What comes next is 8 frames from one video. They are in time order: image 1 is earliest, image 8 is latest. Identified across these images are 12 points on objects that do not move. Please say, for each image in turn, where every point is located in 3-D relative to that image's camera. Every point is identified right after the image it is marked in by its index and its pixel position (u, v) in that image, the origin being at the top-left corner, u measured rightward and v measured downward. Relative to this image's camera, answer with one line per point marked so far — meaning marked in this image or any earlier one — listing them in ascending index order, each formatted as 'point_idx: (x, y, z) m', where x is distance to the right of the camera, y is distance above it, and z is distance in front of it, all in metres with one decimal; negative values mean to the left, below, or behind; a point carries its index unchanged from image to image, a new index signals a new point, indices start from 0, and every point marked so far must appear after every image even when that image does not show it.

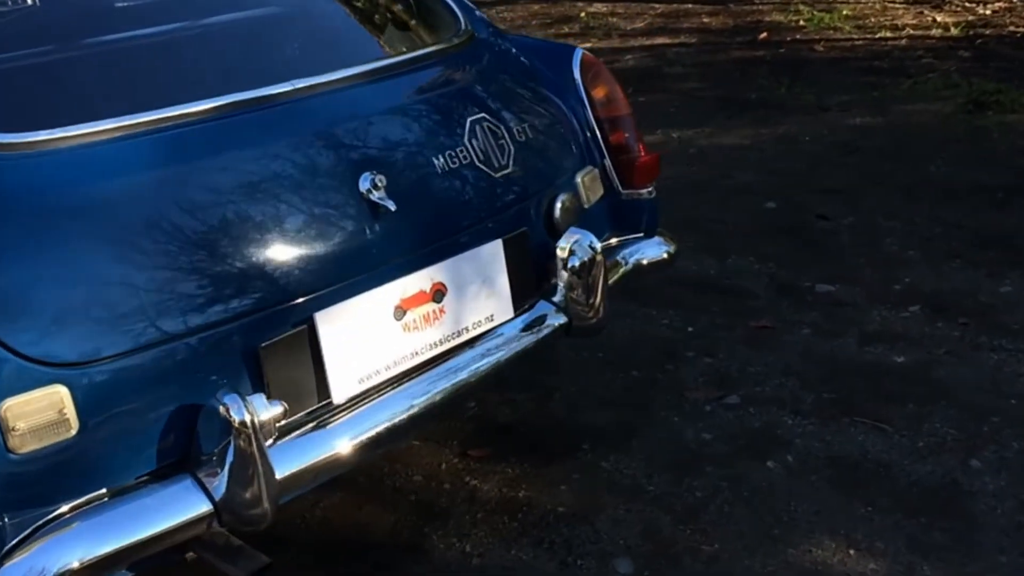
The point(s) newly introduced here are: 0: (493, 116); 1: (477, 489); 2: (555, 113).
0: (0.0, +0.4, +2.7) m
1: (-0.1, -0.6, +3.2) m
2: (+0.1, +0.5, +2.9) m
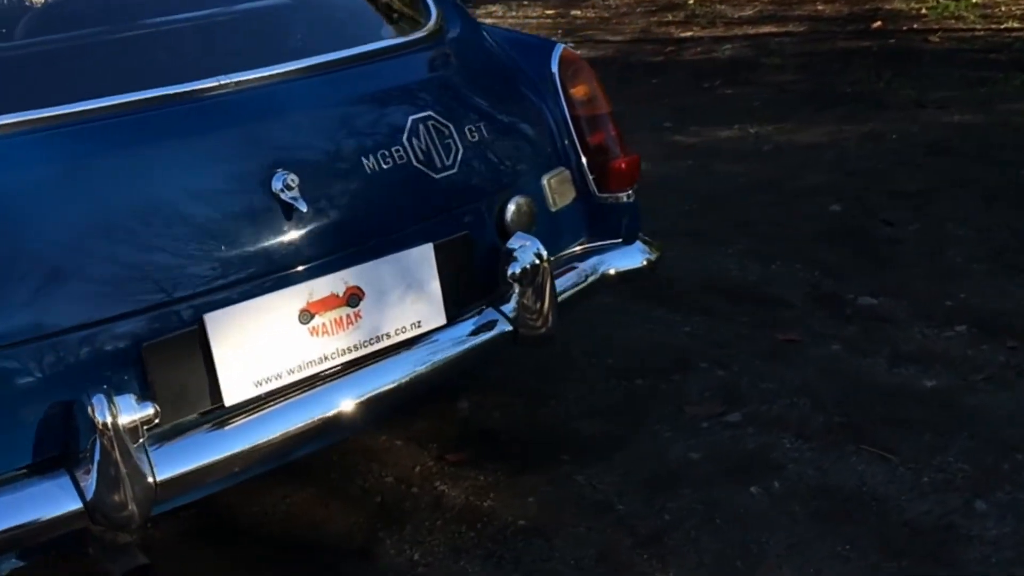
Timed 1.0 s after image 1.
0: (-0.2, +0.4, +2.6) m
1: (-0.2, -0.6, +3.1) m
2: (0.0, +0.5, +2.8) m
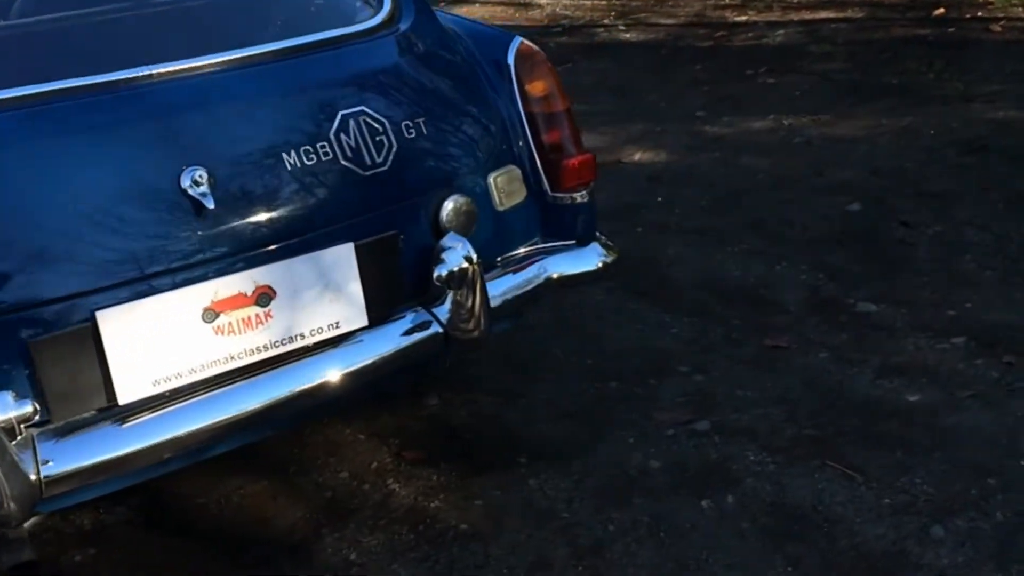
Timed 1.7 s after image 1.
0: (-0.3, +0.4, +2.5) m
1: (-0.3, -0.6, +3.1) m
2: (-0.1, +0.4, +2.7) m
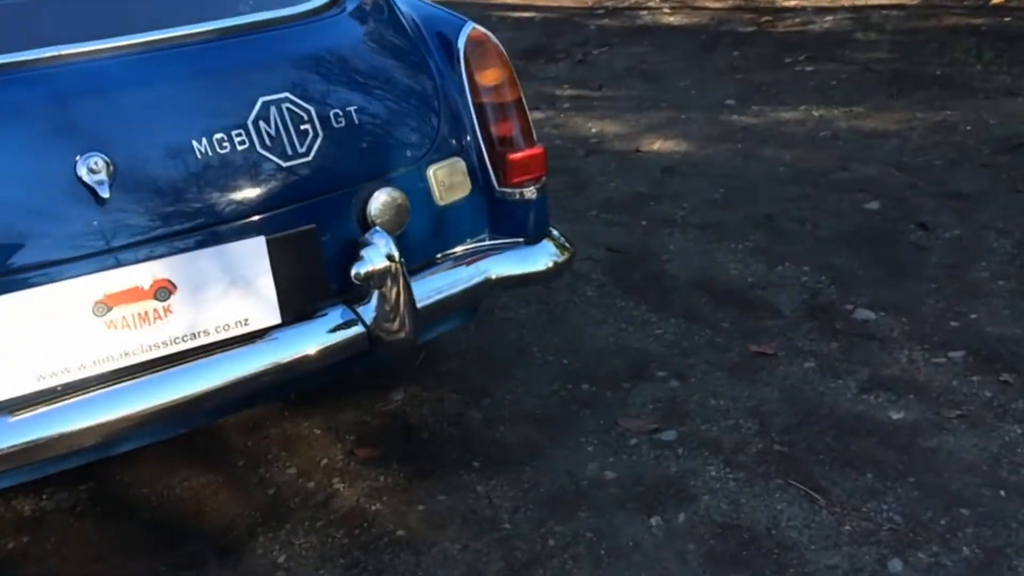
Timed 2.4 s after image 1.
0: (-0.5, +0.4, +2.4) m
1: (-0.5, -0.6, +3.0) m
2: (-0.3, +0.5, +2.6) m
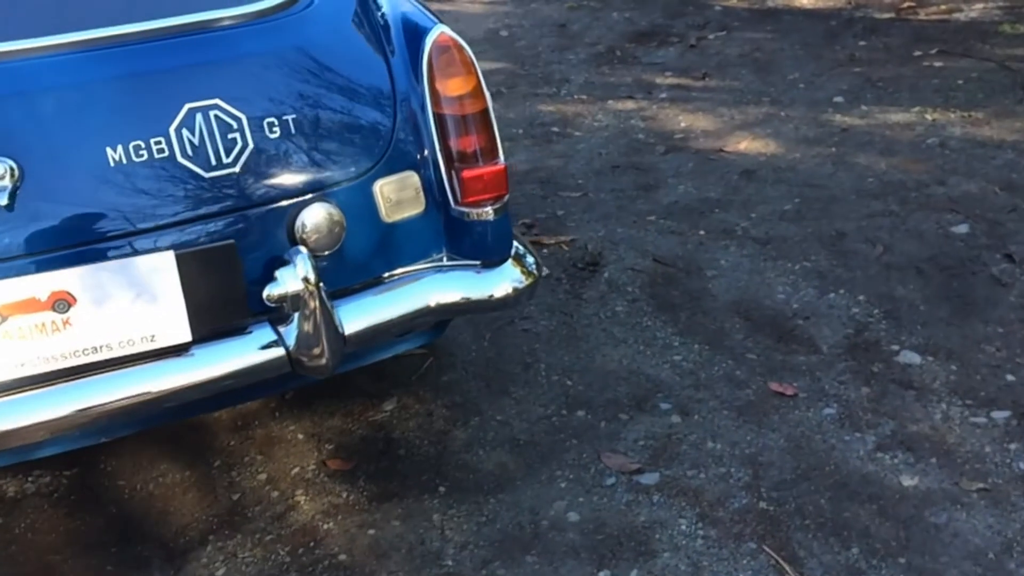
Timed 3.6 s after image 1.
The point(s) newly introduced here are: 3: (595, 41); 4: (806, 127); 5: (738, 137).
0: (-0.6, +0.4, +2.3) m
1: (-0.6, -0.6, +2.9) m
2: (-0.4, +0.4, +2.4) m
3: (+0.5, +1.6, +7.0) m
4: (+1.4, +0.8, +5.3) m
5: (+1.1, +0.7, +5.2) m
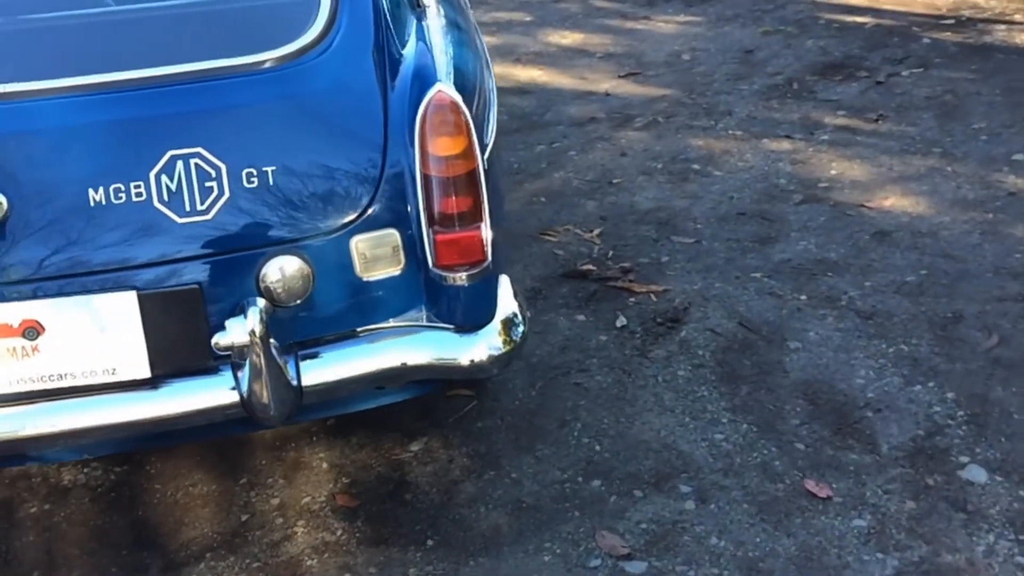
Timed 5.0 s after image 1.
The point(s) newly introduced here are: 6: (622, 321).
0: (-0.7, +0.3, +2.3) m
1: (-0.6, -0.7, +3.0) m
2: (-0.4, +0.3, +2.4) m
3: (+1.6, +1.3, +6.7) m
4: (+2.0, +0.5, +4.8) m
5: (+1.7, +0.4, +4.8) m
6: (+0.4, -0.1, +3.9) m
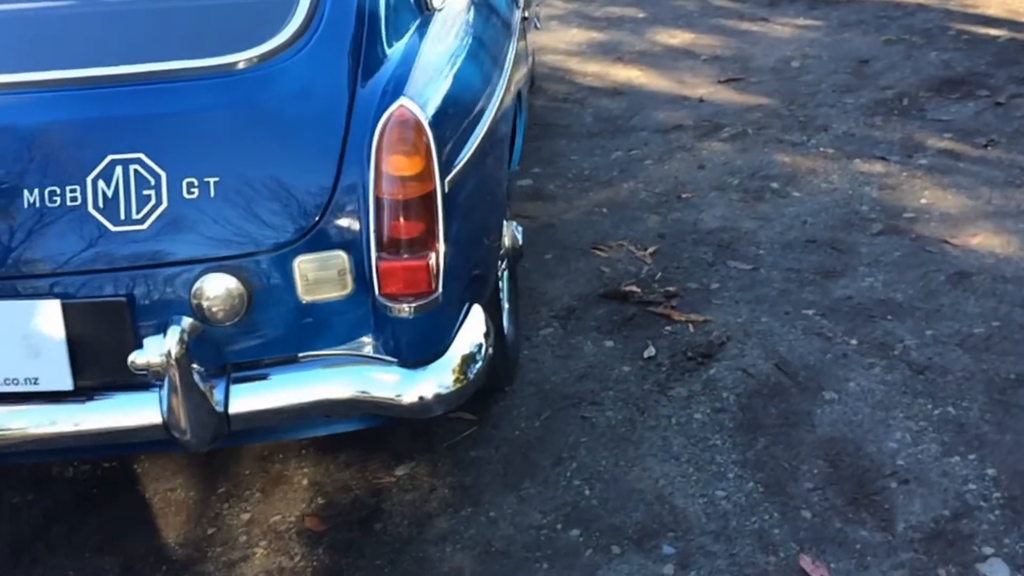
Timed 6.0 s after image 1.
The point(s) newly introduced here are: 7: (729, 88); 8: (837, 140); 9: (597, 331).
0: (-0.8, +0.3, +2.2) m
1: (-0.7, -0.7, +2.9) m
2: (-0.5, +0.2, +2.3) m
3: (+2.2, +1.2, +6.2) m
4: (+2.2, +0.2, +4.3) m
5: (+1.9, +0.2, +4.3) m
6: (+0.5, -0.2, +3.6) m
7: (+1.3, +1.2, +6.4) m
8: (+1.6, +0.7, +5.4) m
9: (+0.3, -0.2, +3.8) m
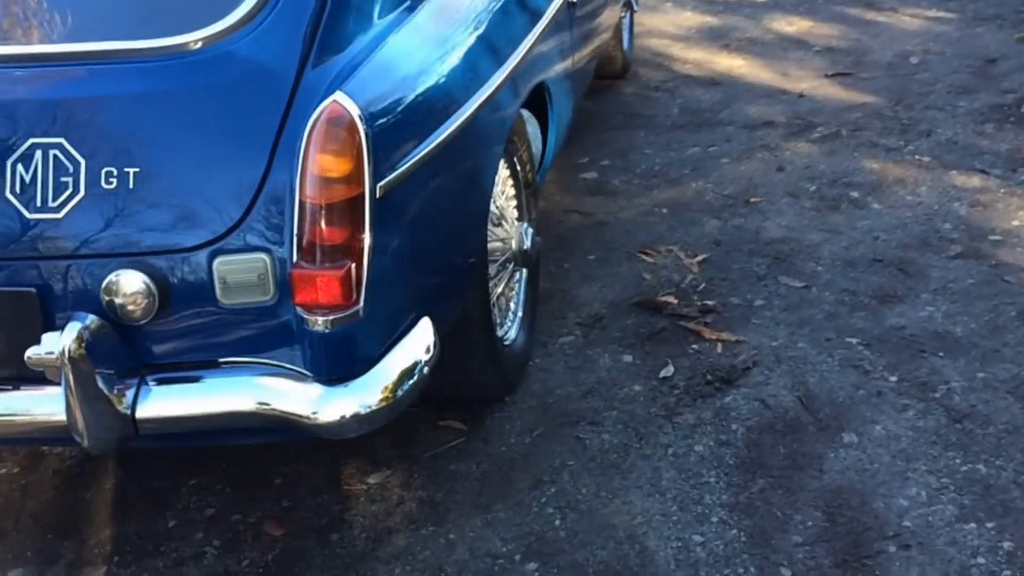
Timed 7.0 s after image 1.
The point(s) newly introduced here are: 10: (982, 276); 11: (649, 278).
0: (-0.9, +0.3, +2.2) m
1: (-0.8, -0.7, +2.8) m
2: (-0.6, +0.2, +2.2) m
3: (+2.6, +1.1, +5.6) m
4: (+2.4, +0.1, +3.8) m
5: (+2.0, +0.1, +3.9) m
6: (+0.5, -0.3, +3.4) m
7: (+1.8, +1.1, +6.0) m
8: (+2.0, +0.6, +5.0) m
9: (+0.4, -0.2, +3.6) m
10: (+1.7, 0.0, +3.8) m
11: (+0.5, 0.0, +4.0) m
